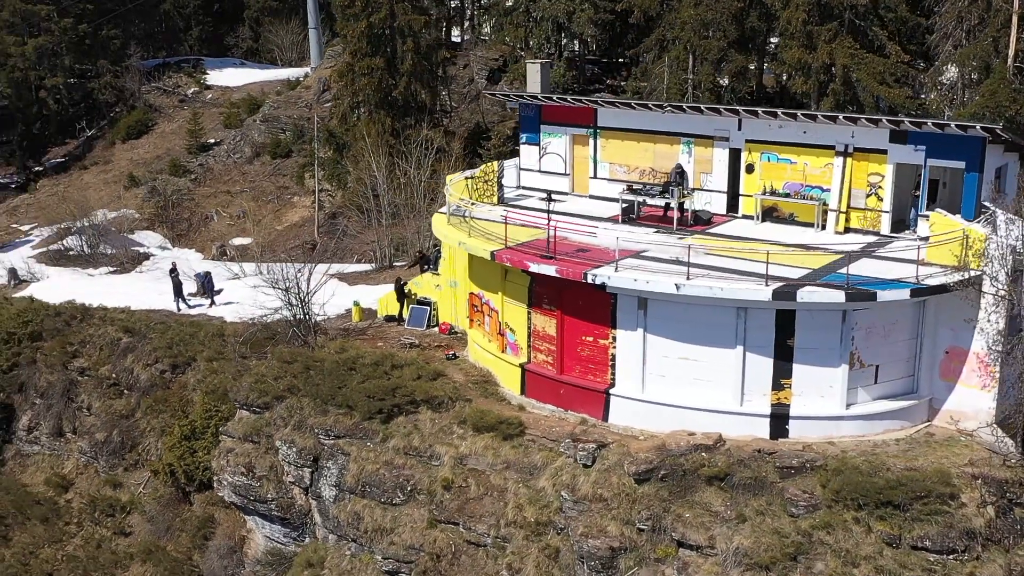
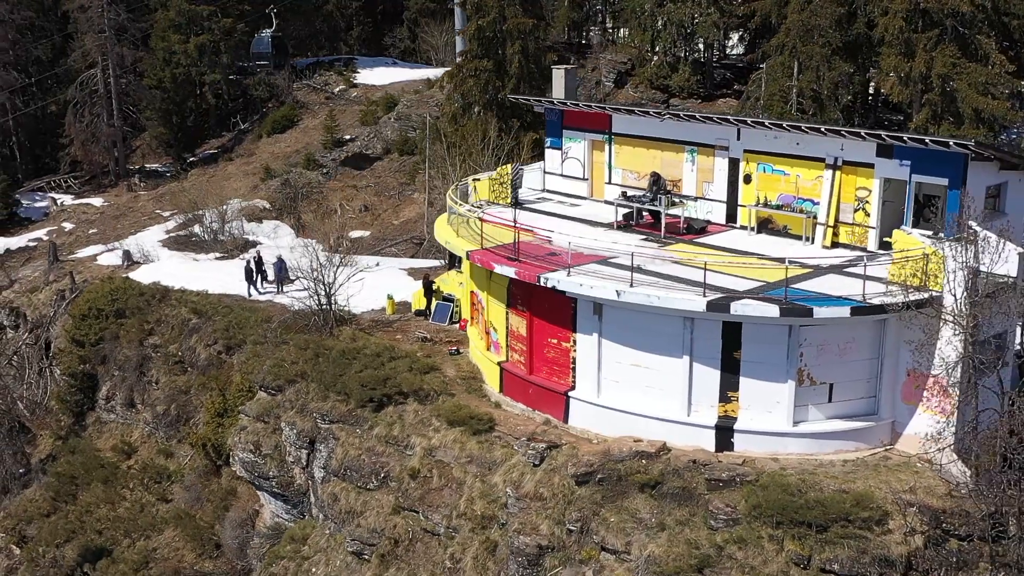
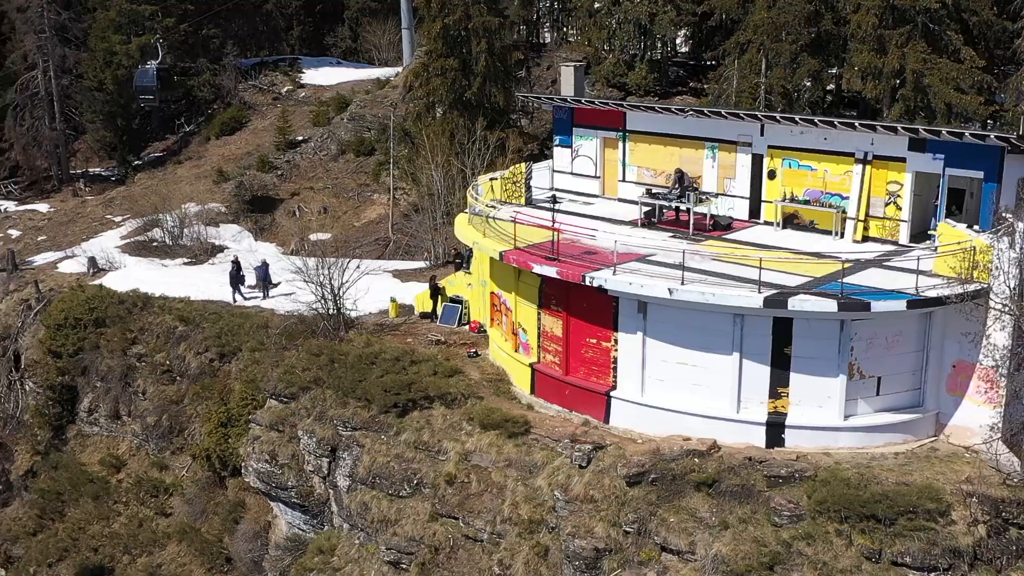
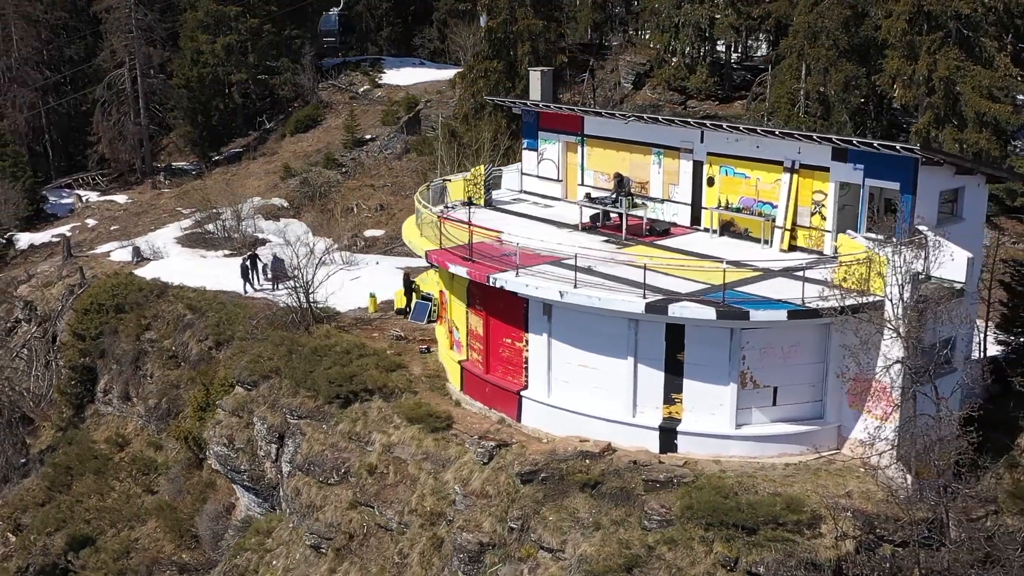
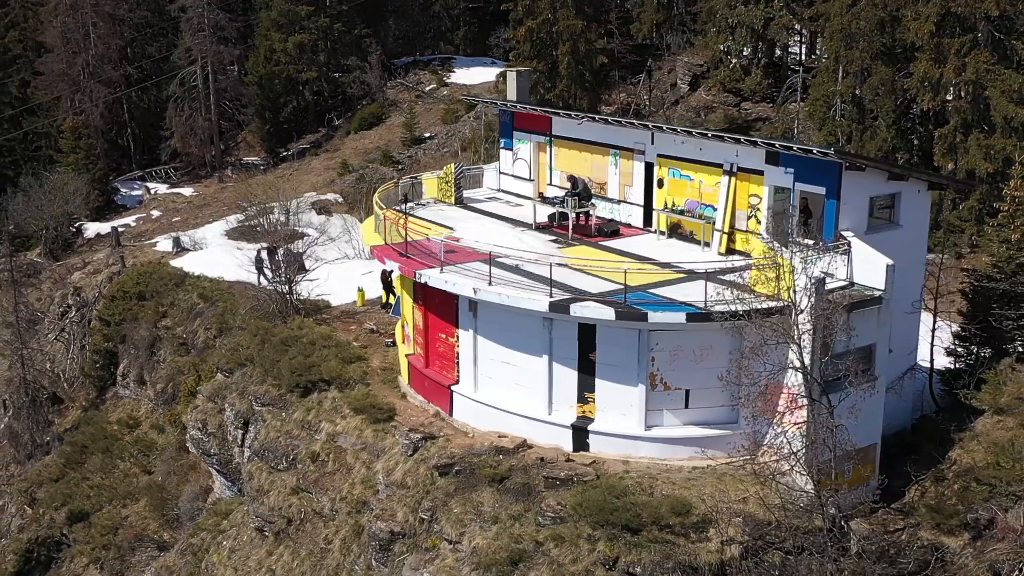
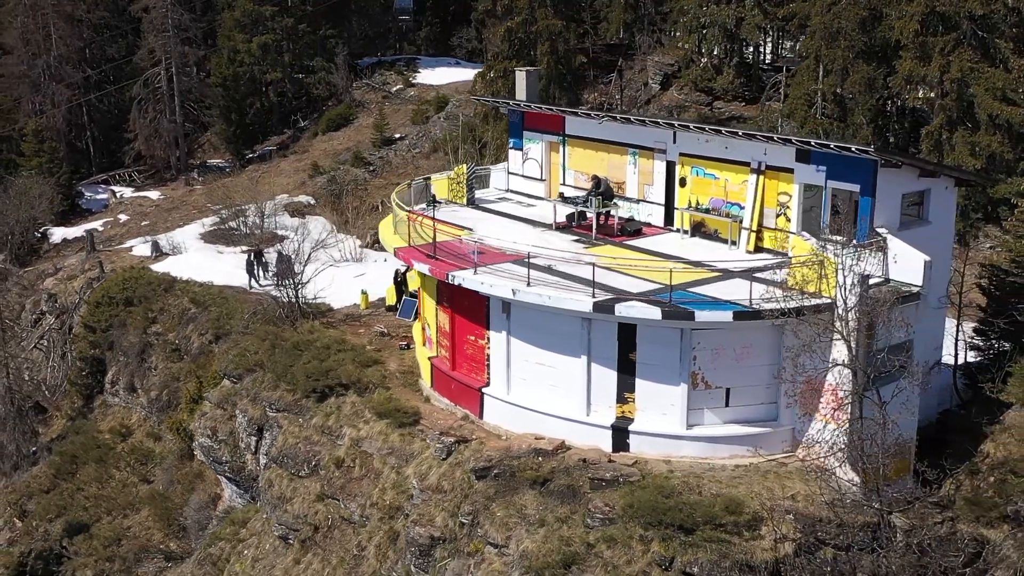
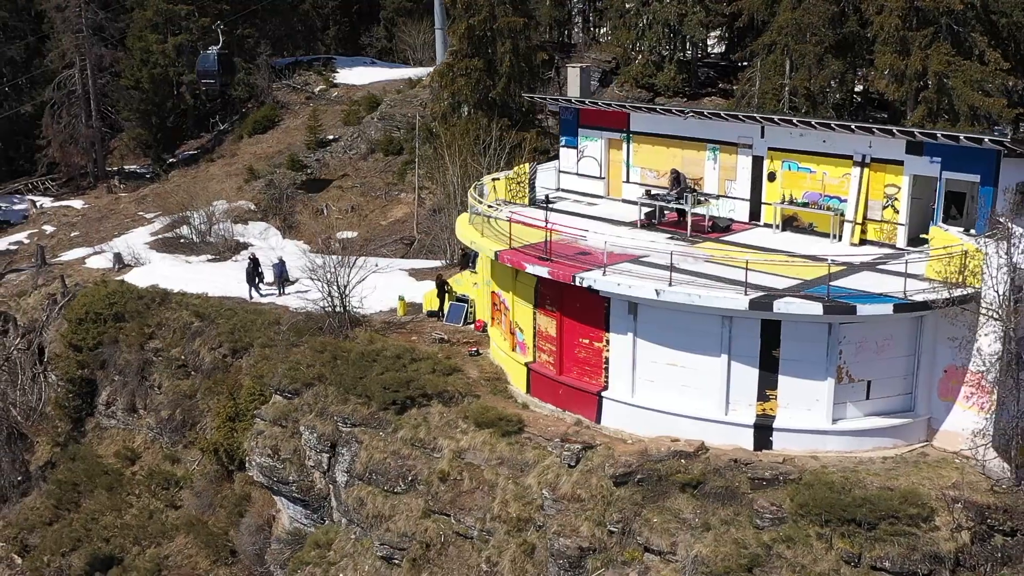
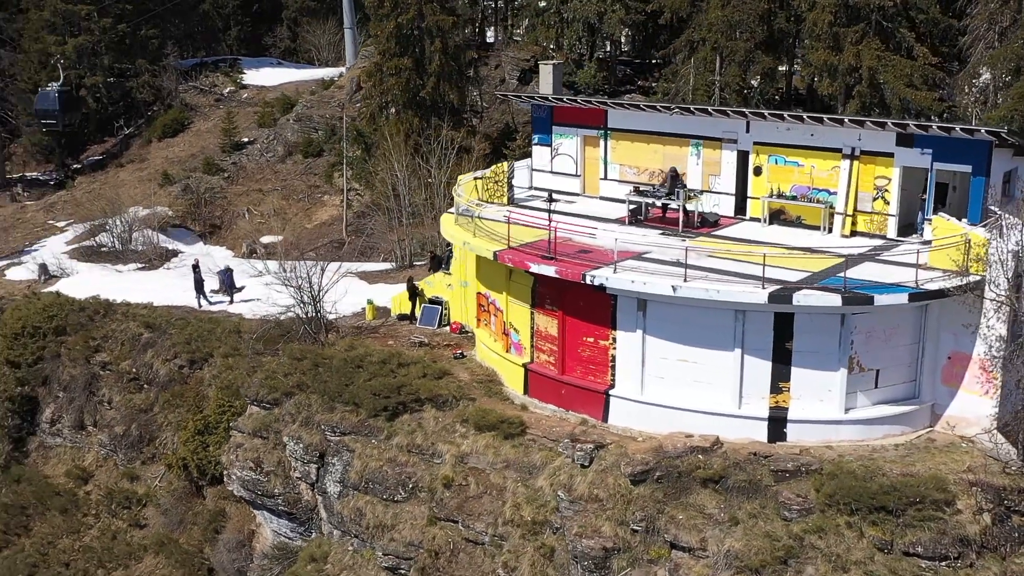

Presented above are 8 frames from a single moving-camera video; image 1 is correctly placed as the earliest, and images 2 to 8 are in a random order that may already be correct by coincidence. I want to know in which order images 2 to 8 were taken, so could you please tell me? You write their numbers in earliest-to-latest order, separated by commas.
8, 3, 7, 2, 4, 6, 5
